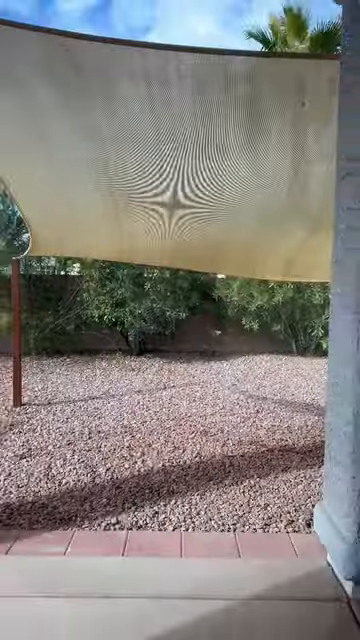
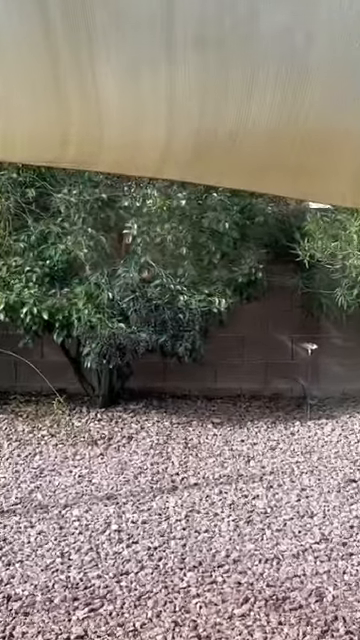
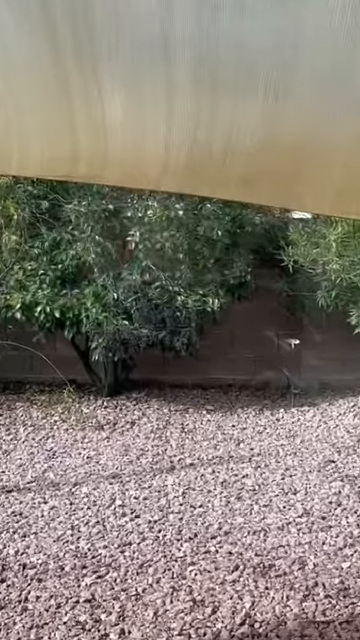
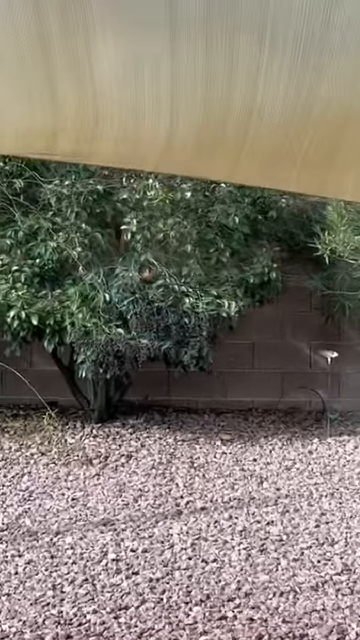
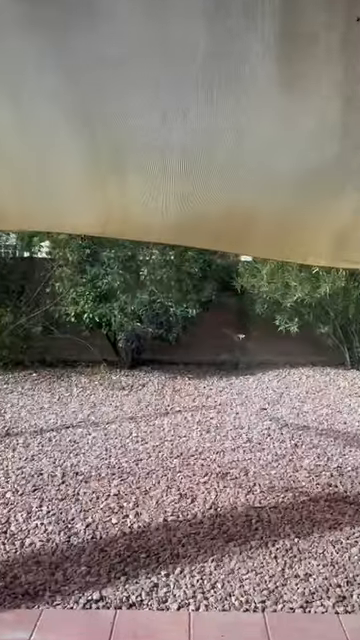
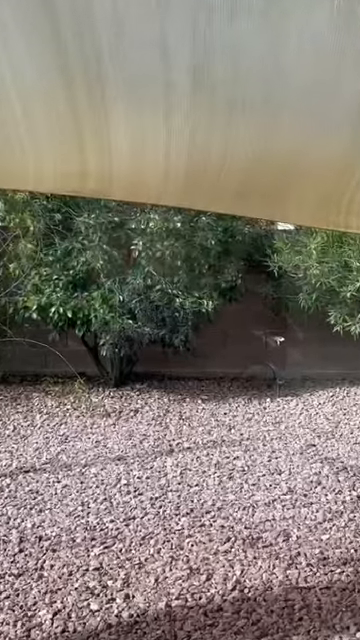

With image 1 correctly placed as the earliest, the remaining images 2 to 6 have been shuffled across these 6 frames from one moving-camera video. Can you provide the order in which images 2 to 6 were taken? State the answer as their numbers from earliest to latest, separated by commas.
5, 6, 3, 2, 4
